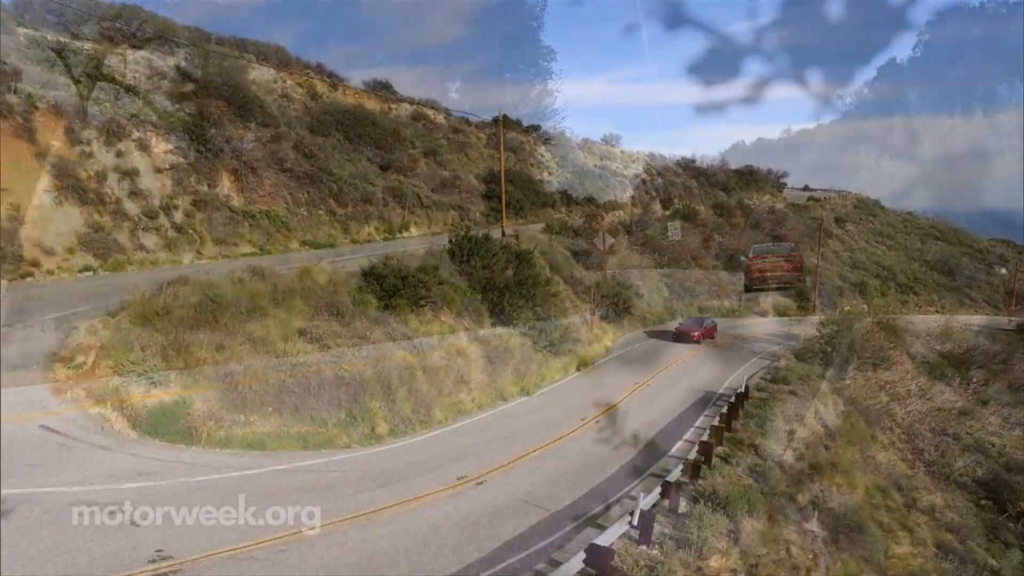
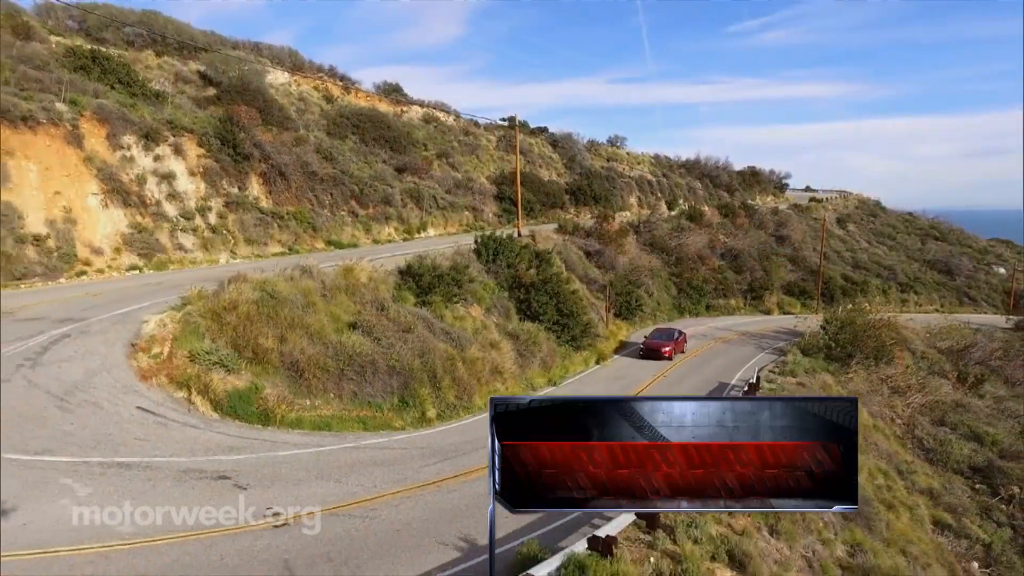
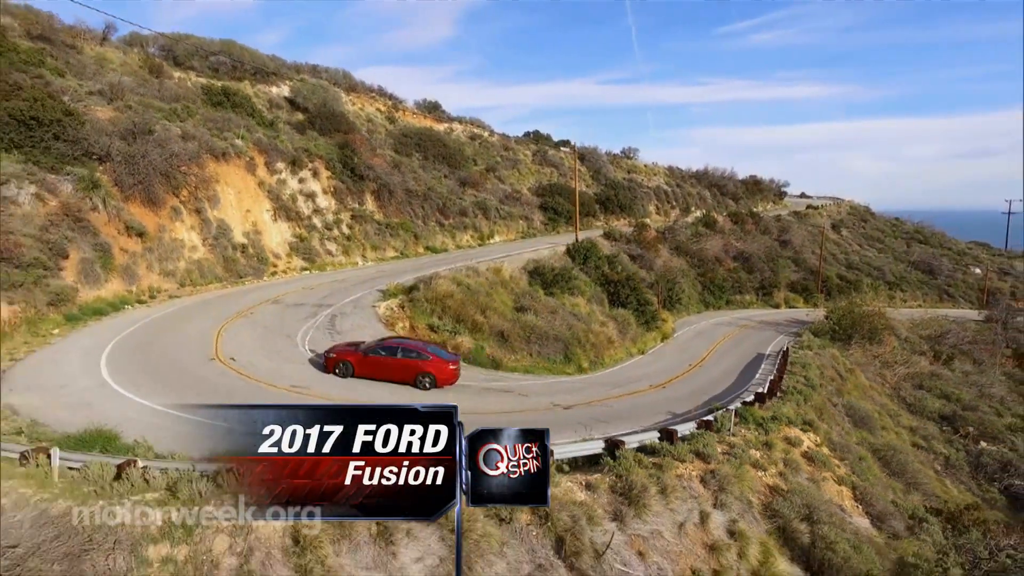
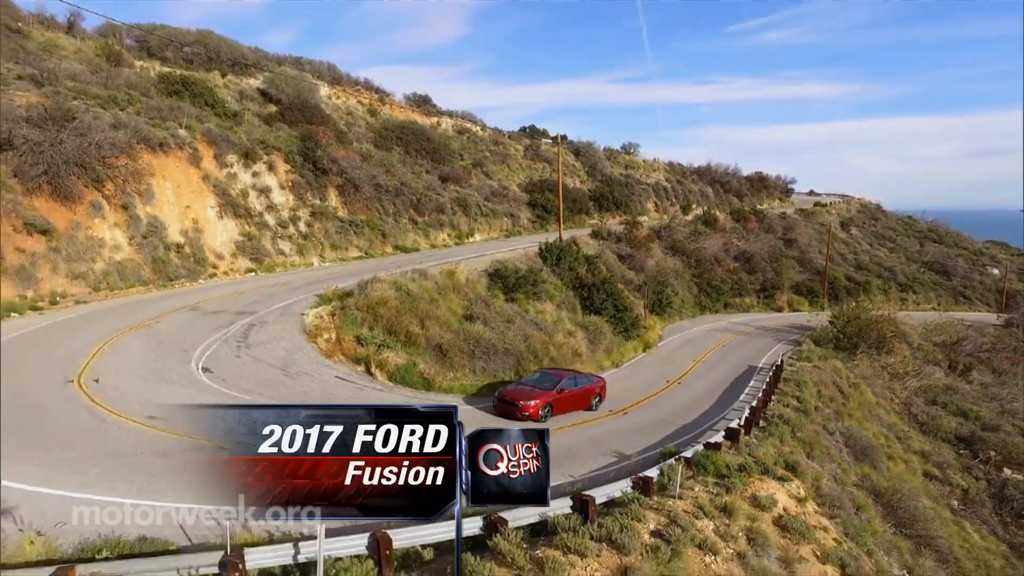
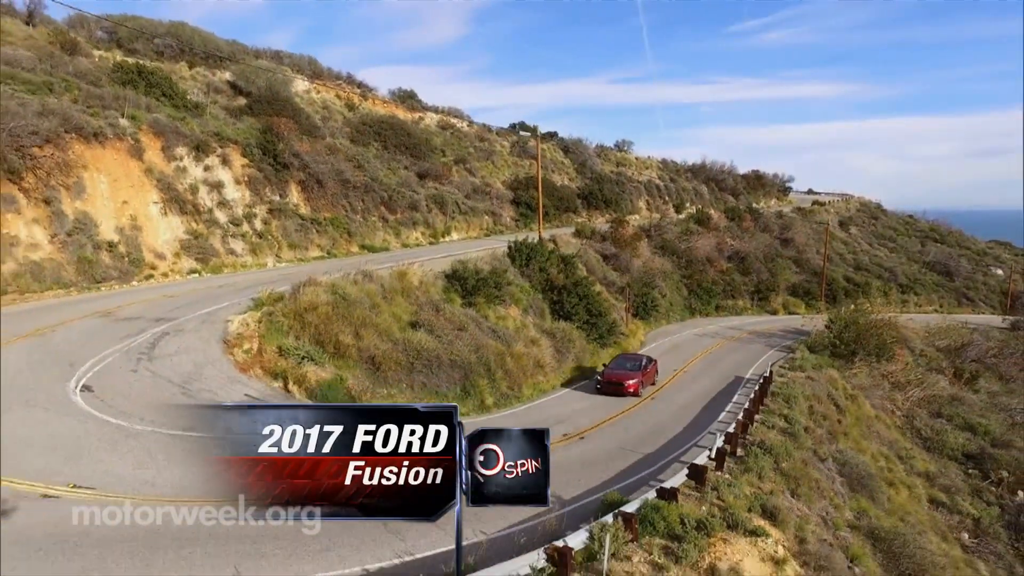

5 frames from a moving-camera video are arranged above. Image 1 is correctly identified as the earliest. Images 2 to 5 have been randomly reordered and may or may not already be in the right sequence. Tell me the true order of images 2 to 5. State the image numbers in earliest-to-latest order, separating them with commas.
2, 5, 4, 3
